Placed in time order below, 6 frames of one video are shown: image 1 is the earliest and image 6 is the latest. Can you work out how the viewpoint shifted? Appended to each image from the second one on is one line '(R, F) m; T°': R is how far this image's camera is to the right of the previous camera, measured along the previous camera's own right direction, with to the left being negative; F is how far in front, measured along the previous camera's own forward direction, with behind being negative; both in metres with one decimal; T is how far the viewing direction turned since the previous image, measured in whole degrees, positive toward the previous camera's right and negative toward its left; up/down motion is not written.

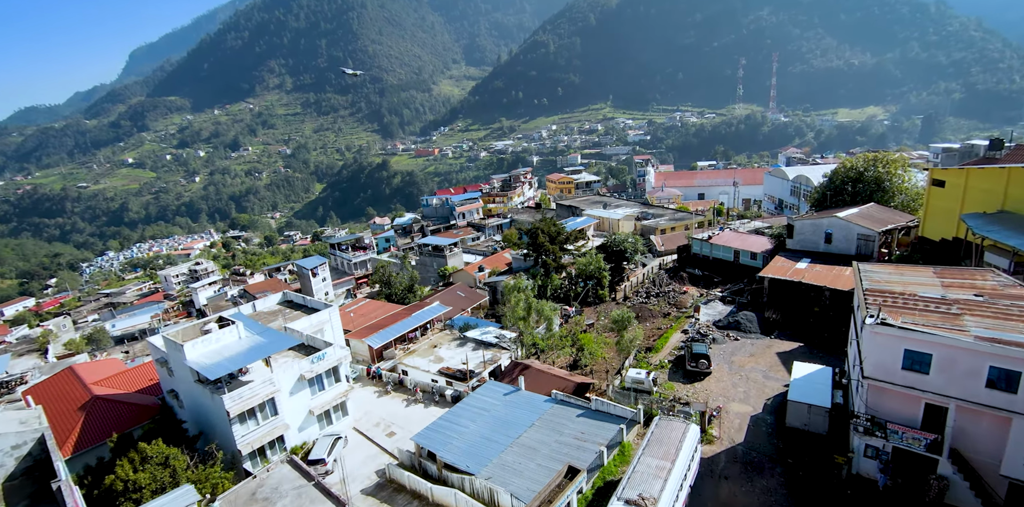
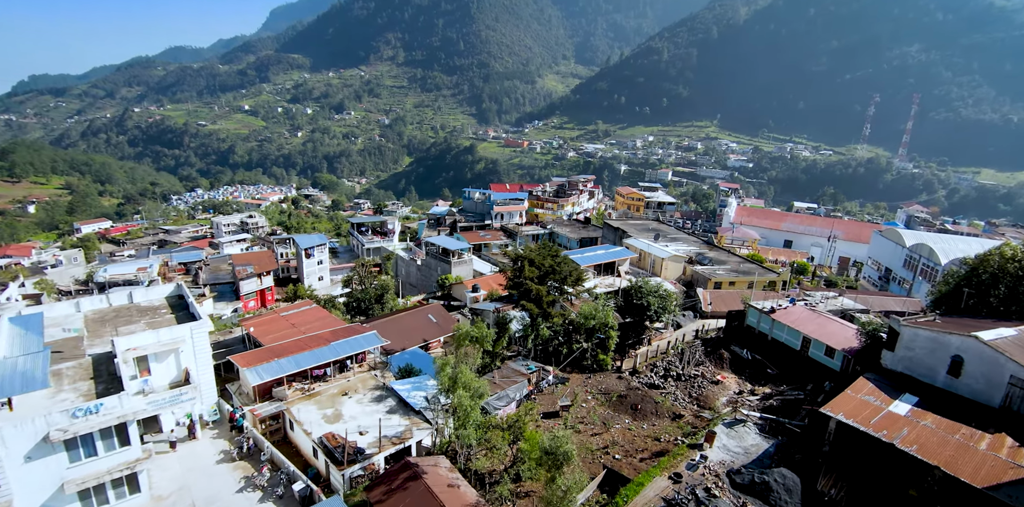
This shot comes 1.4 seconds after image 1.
(+3.5, +7.0) m; -8°
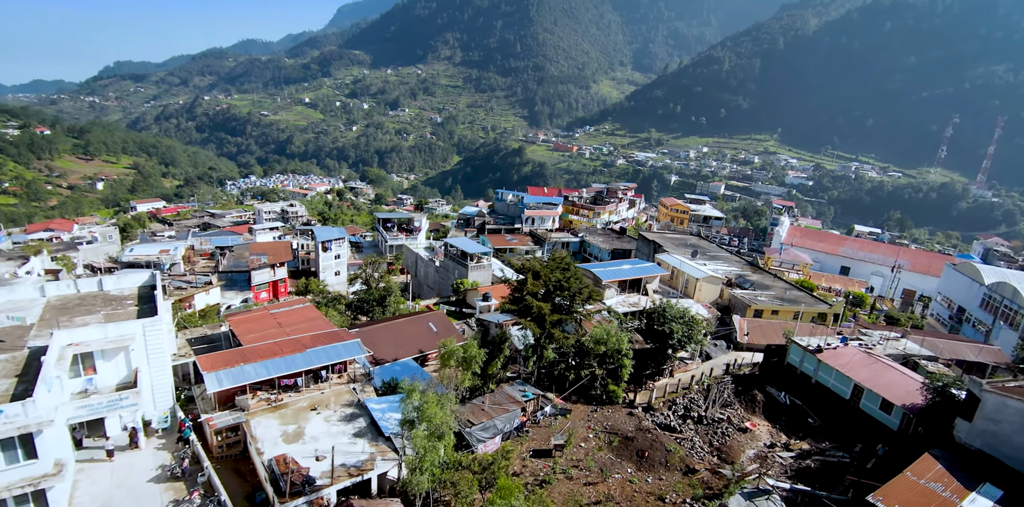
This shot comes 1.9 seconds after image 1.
(+1.3, +2.3) m; -5°
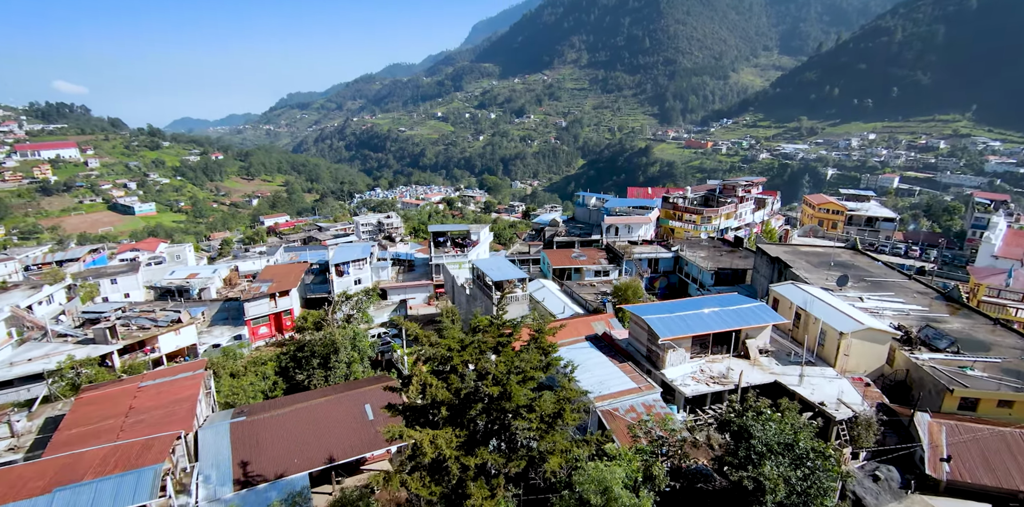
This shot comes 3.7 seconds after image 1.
(+3.9, +9.4) m; -14°
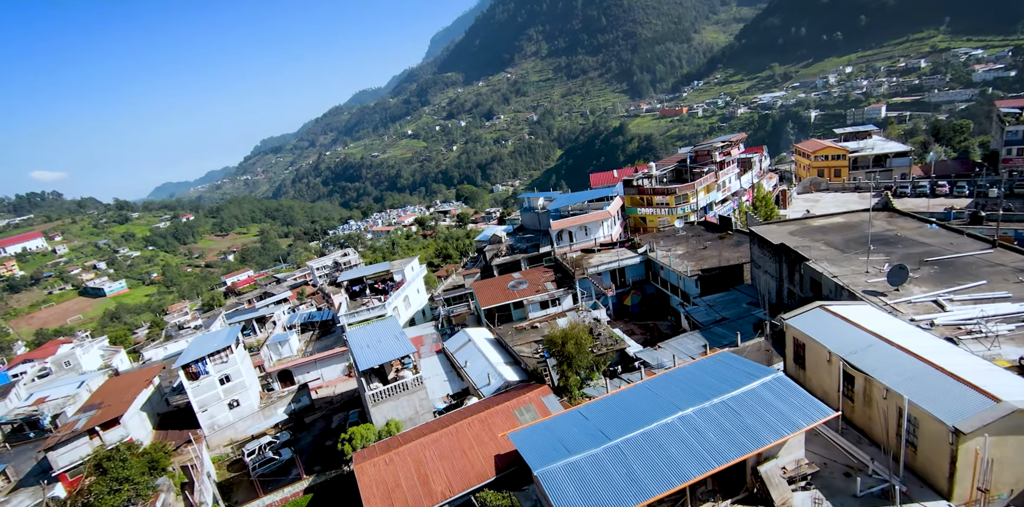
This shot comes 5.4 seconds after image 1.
(+4.0, +8.0) m; 0°
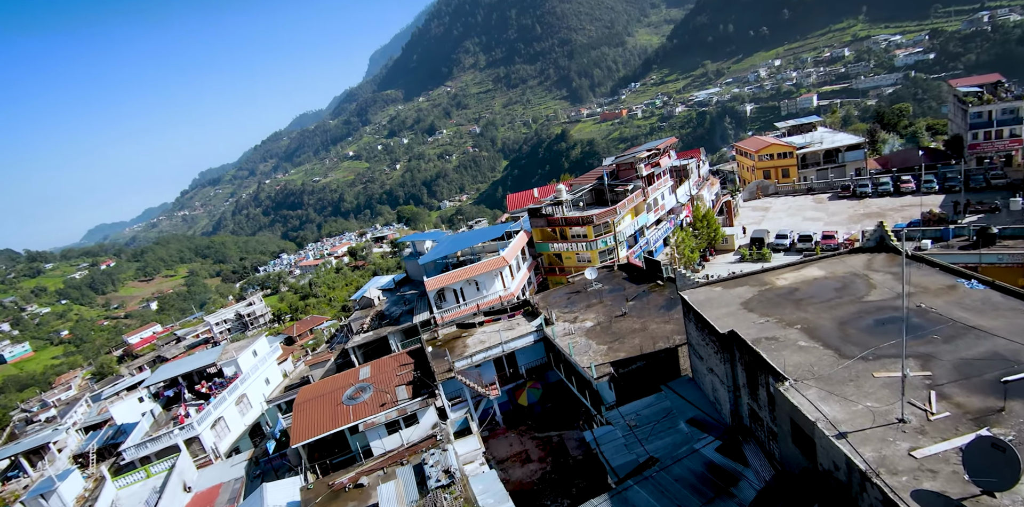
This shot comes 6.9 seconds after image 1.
(+3.9, +7.3) m; +4°
